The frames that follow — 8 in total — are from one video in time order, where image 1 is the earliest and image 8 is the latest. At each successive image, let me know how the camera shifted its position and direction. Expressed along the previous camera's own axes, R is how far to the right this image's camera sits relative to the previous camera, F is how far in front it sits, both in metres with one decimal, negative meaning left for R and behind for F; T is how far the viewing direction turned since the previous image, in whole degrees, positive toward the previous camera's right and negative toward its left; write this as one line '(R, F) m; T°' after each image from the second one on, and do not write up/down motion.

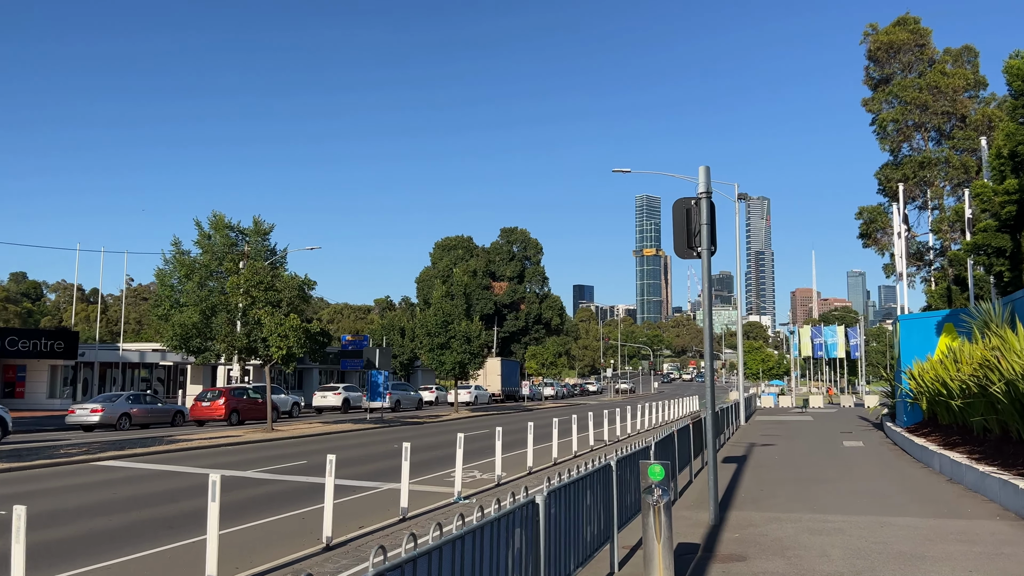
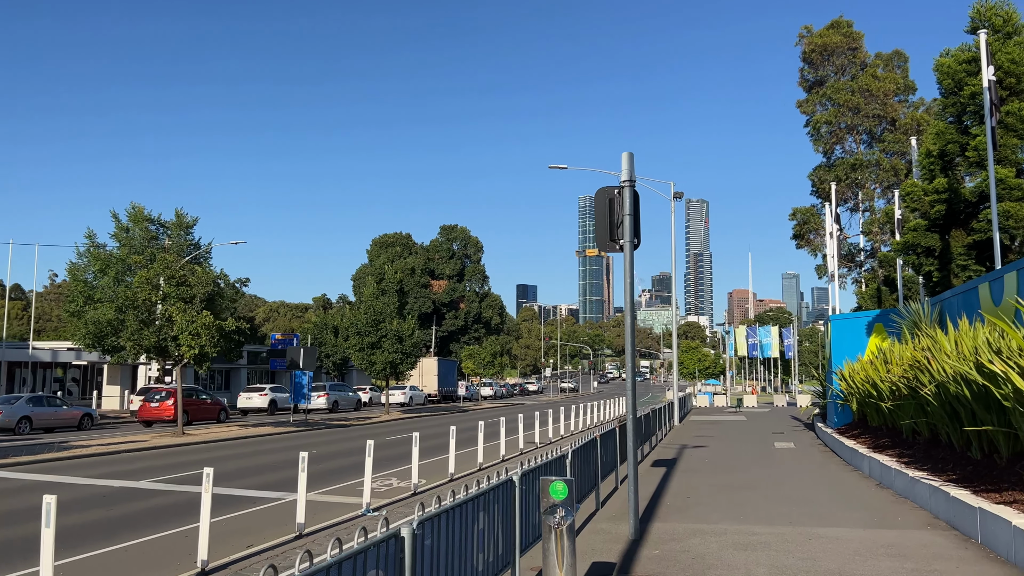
(+0.5, +0.9) m; +4°
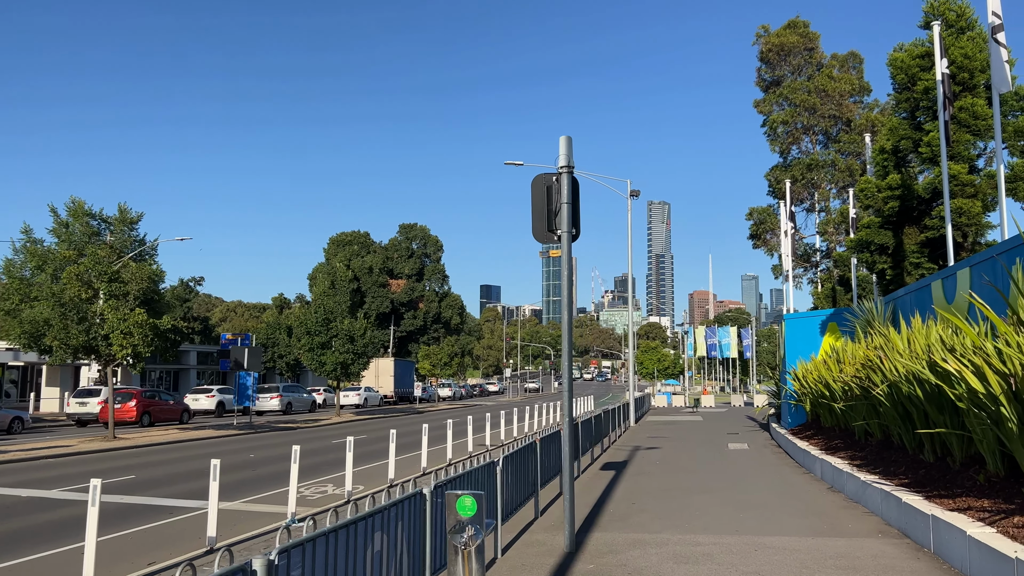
(+0.4, +0.7) m; +3°
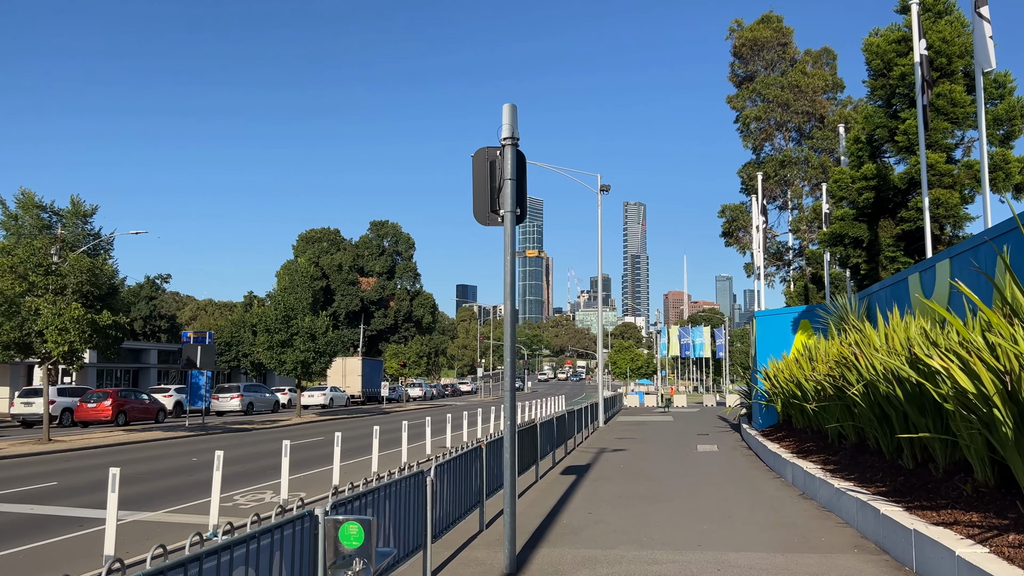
(+0.4, +1.0) m; +2°
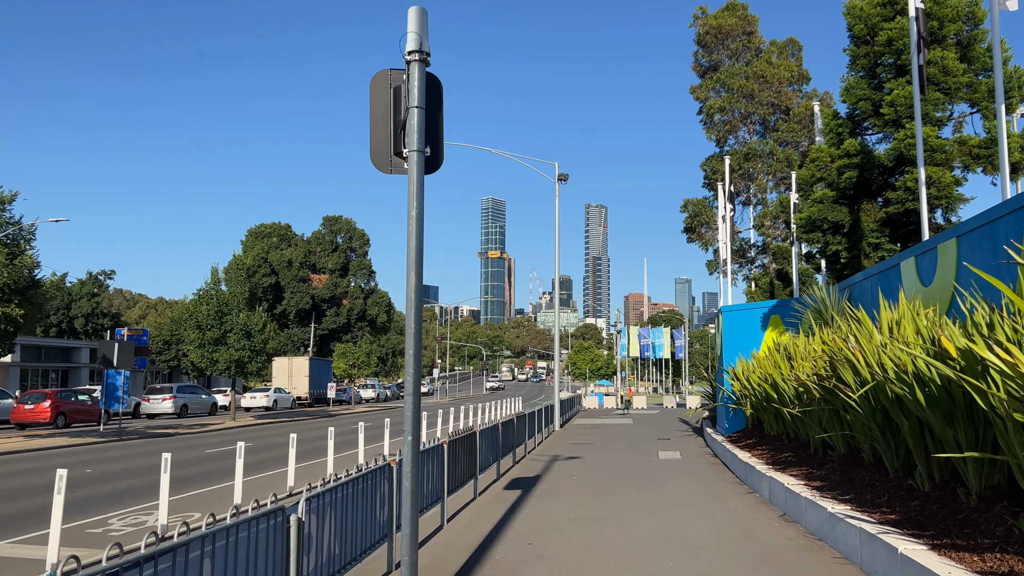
(+0.4, +2.0) m; +3°
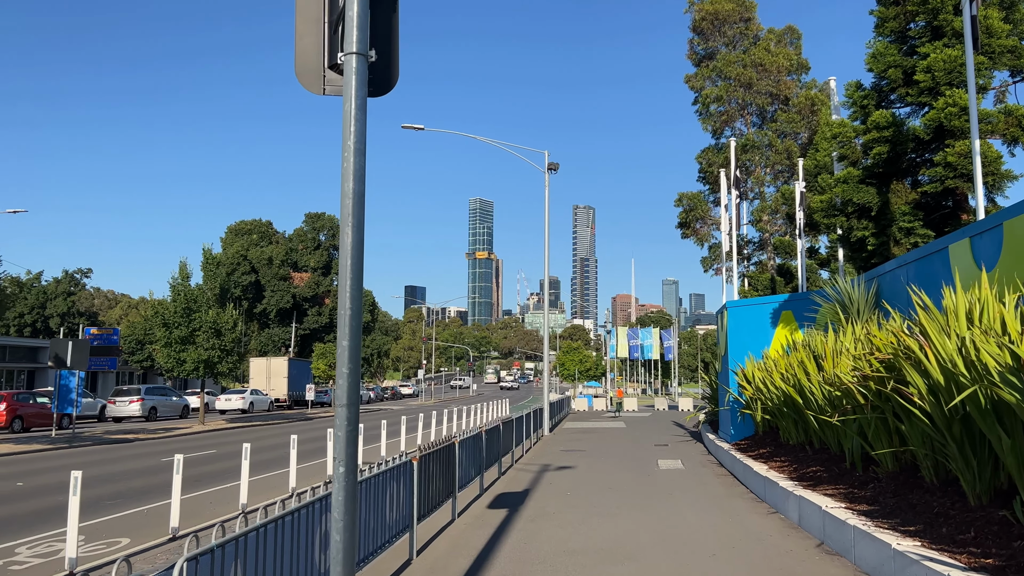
(0.0, +1.8) m; +1°
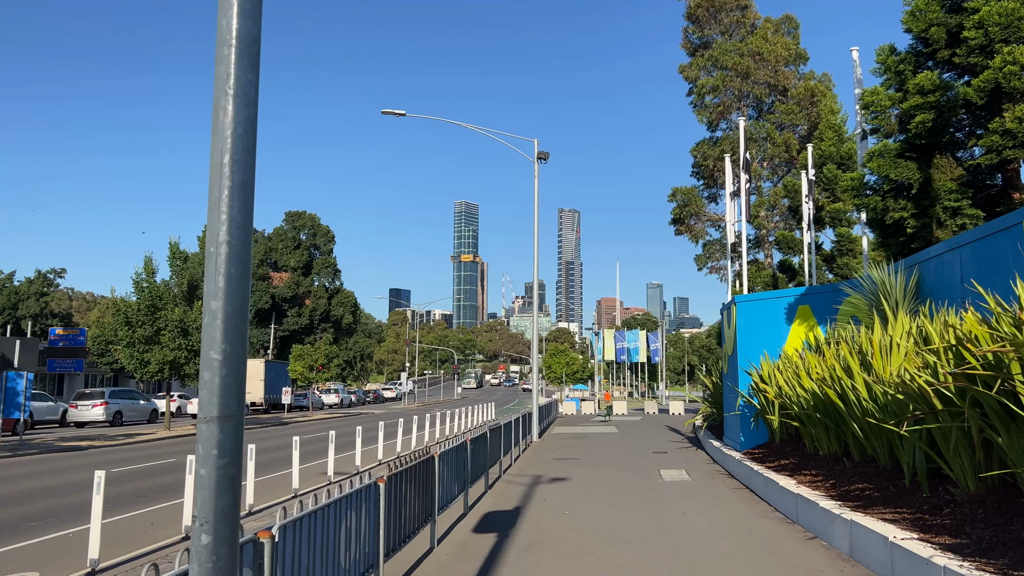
(-0.1, +1.7) m; +1°
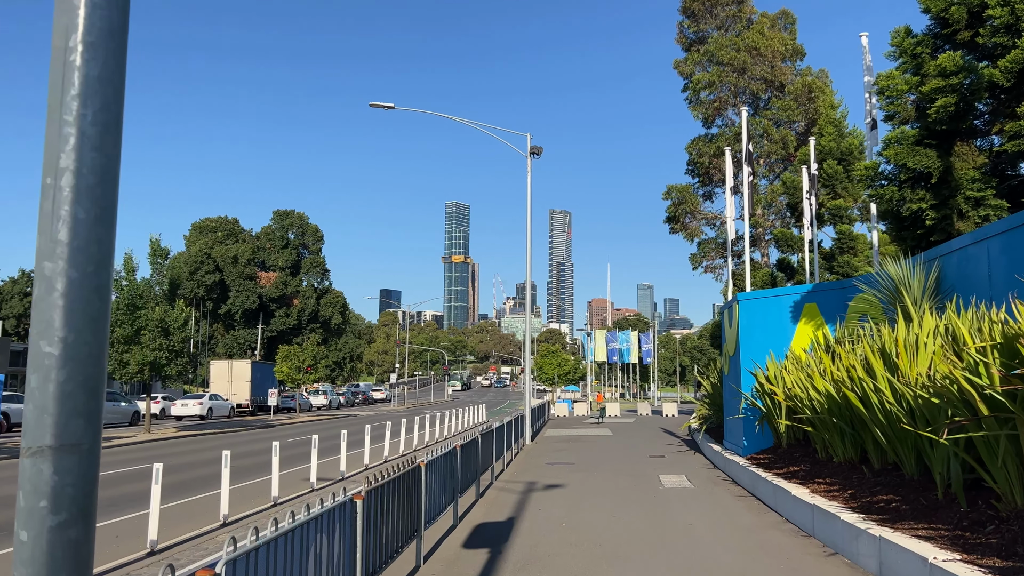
(0.0, +0.8) m; +1°
